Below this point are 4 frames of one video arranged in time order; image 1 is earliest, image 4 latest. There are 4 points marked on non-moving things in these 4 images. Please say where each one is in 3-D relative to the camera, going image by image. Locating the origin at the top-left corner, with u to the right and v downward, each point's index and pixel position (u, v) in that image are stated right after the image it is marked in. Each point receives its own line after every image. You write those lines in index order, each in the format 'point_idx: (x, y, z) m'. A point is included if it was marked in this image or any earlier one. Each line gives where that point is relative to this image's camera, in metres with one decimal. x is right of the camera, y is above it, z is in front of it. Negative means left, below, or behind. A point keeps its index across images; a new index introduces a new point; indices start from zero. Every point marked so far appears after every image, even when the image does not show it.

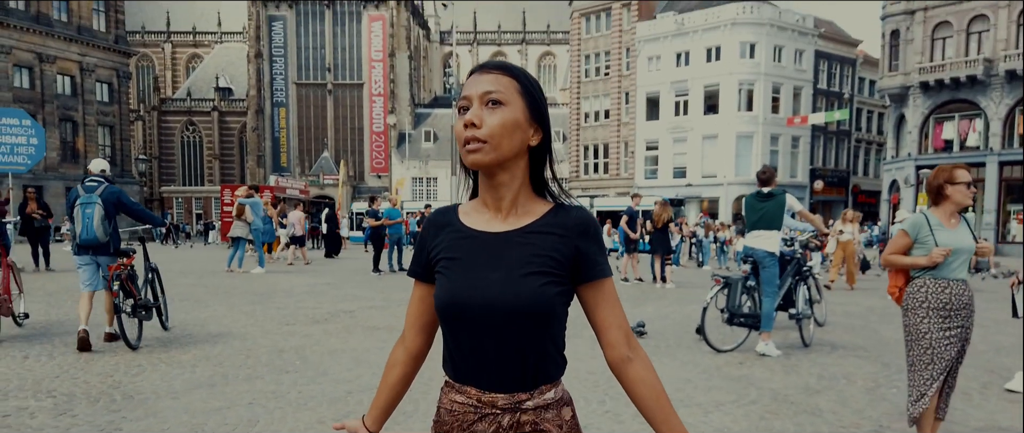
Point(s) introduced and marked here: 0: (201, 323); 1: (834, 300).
0: (-4.5, -1.5, +11.1) m
1: (+6.3, -1.6, +15.0) m
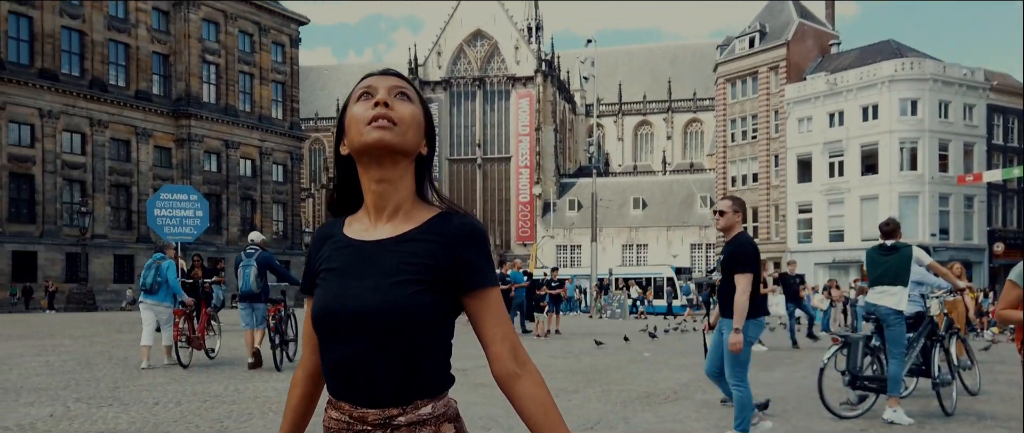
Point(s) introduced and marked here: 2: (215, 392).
0: (-2.9, -2.4, +11.7) m
1: (+8.4, -2.7, +13.3) m
2: (-4.0, -2.4, +10.5) m
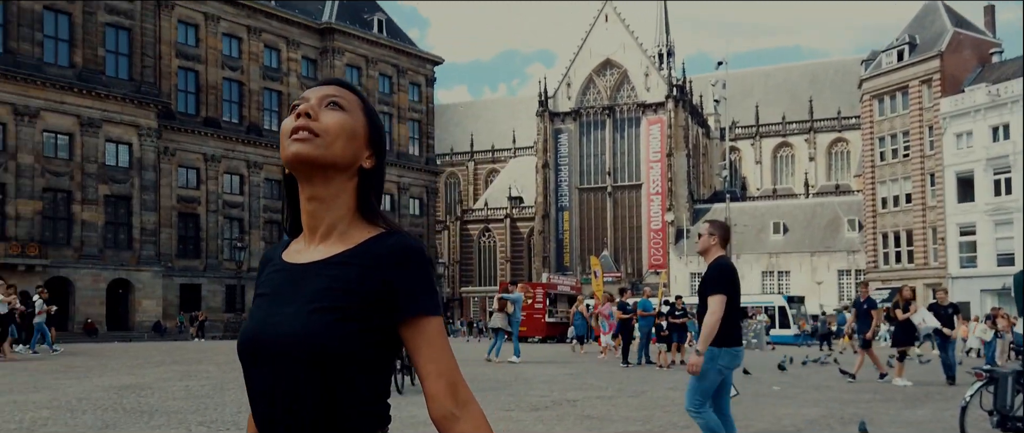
0: (-1.2, -2.9, +11.9) m
1: (+10.2, -3.0, +11.4) m
2: (-2.5, -2.8, +10.8) m
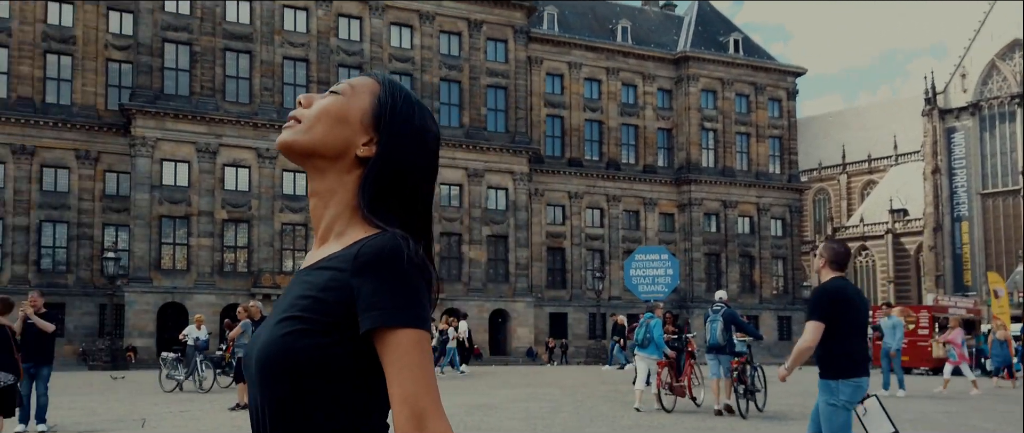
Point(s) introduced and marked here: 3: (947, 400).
0: (+3.6, -3.1, +10.8) m
1: (+13.6, -2.4, +5.1) m
2: (+2.0, -3.1, +10.4) m
3: (+8.3, -3.6, +14.8) m
